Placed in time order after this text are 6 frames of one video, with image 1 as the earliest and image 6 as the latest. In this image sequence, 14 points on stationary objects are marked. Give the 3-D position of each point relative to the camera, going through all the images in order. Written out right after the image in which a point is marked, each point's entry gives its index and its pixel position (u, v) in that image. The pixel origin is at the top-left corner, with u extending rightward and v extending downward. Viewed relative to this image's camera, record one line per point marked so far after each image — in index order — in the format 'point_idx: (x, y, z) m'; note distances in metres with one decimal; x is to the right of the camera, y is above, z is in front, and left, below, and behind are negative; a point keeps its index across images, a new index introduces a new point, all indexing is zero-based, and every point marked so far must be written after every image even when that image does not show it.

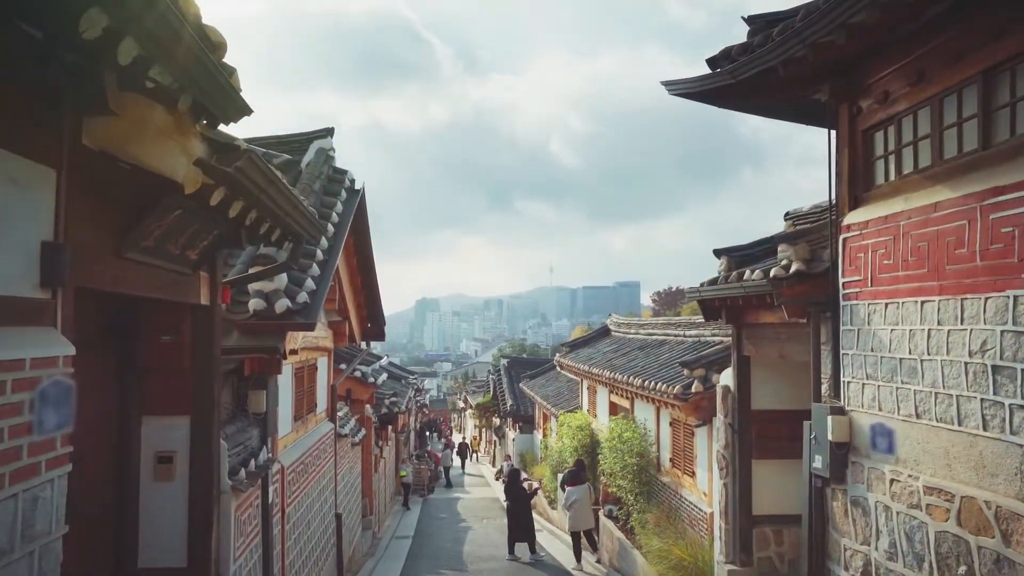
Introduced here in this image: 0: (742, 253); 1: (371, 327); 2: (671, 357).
0: (+2.4, +0.4, +6.6) m
1: (-2.2, -0.6, +10.2) m
2: (+2.6, -1.1, +10.5) m
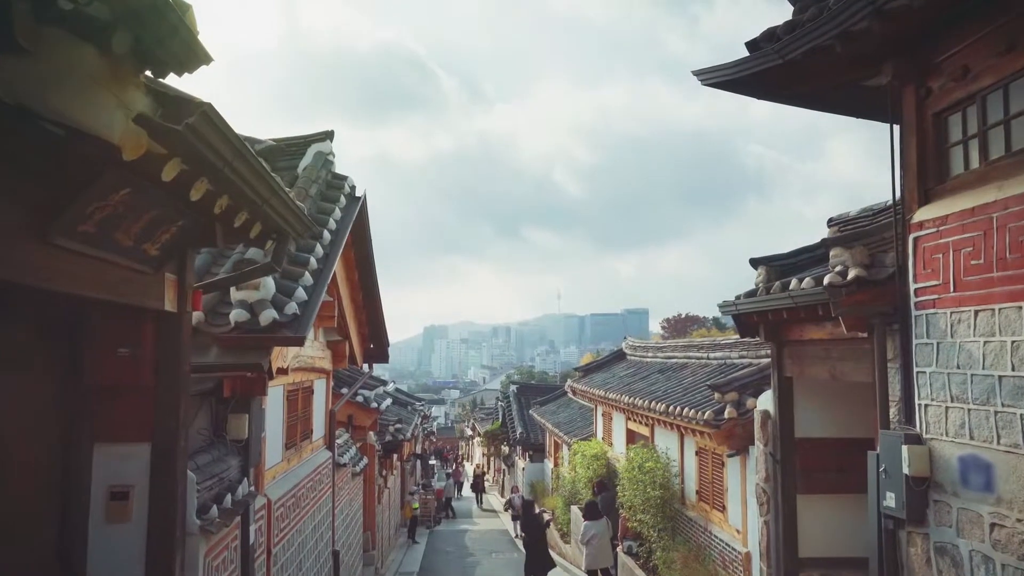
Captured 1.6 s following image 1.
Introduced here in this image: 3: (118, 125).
0: (+2.5, +0.2, +5.9) m
1: (-2.1, -0.9, +9.6) m
2: (+2.8, -1.4, +9.7) m
3: (-1.4, +0.6, +2.3) m
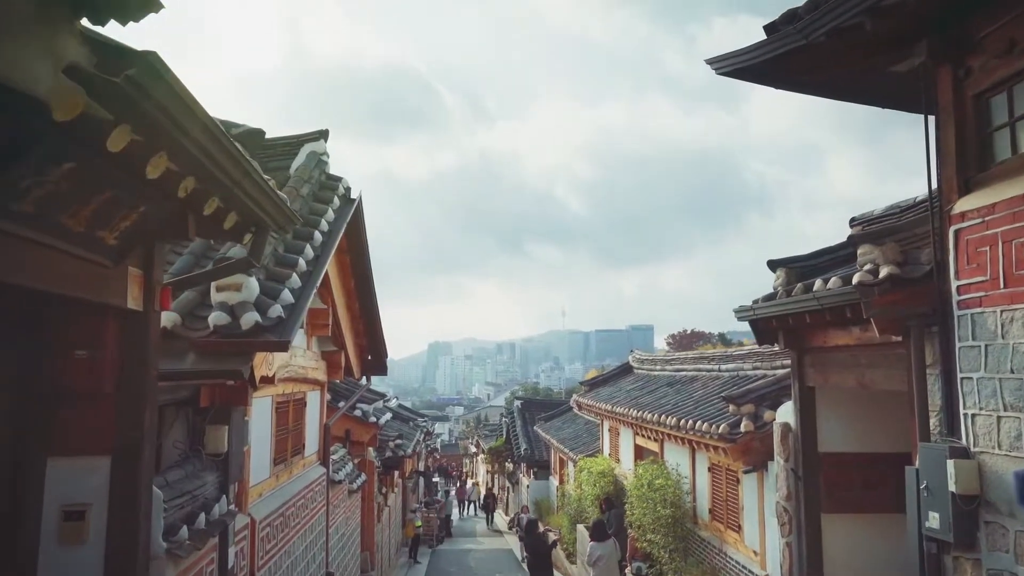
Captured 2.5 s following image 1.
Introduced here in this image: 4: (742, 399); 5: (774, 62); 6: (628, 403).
0: (+2.5, +0.2, +5.6) m
1: (-2.0, -1.0, +9.2) m
2: (+2.8, -1.5, +9.3) m
3: (-1.4, +0.6, +1.9) m
4: (+2.5, -1.2, +6.9) m
5: (+1.9, +1.7, +4.7) m
6: (+2.2, -2.2, +12.4) m
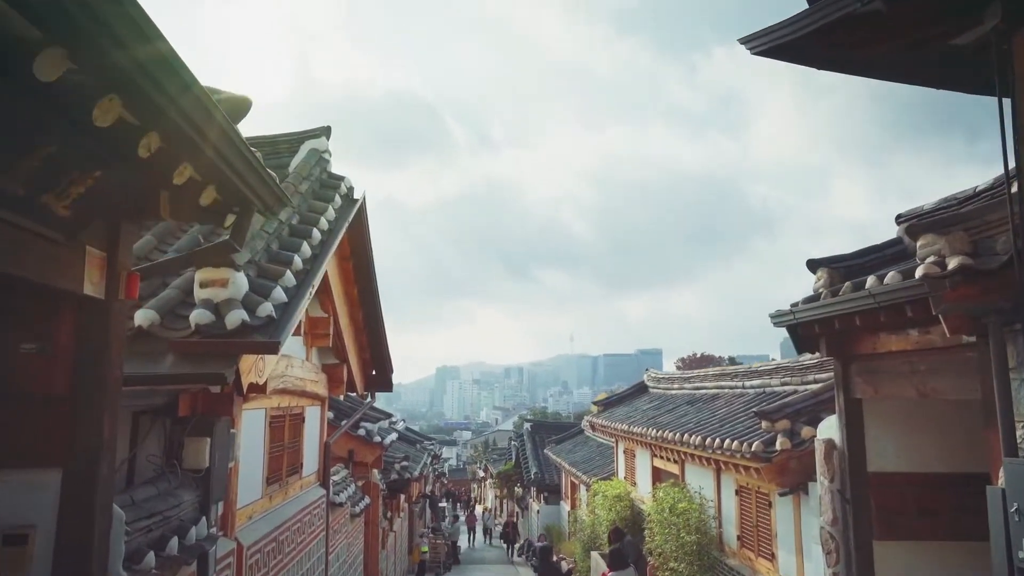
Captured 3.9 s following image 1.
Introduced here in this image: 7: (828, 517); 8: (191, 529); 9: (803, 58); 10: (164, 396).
0: (+2.7, +0.2, +5.1) m
1: (-1.8, -1.2, +8.7) m
2: (+3.0, -1.7, +8.7) m
3: (-1.3, +0.7, +1.5) m
4: (+2.6, -1.2, +6.3) m
5: (+2.0, +1.7, +4.3) m
6: (+2.4, -2.5, +11.8) m
7: (+2.6, -1.9, +5.2) m
8: (-1.8, -1.4, +3.6) m
9: (+2.1, +1.6, +4.5) m
10: (-2.1, -0.6, +3.8) m
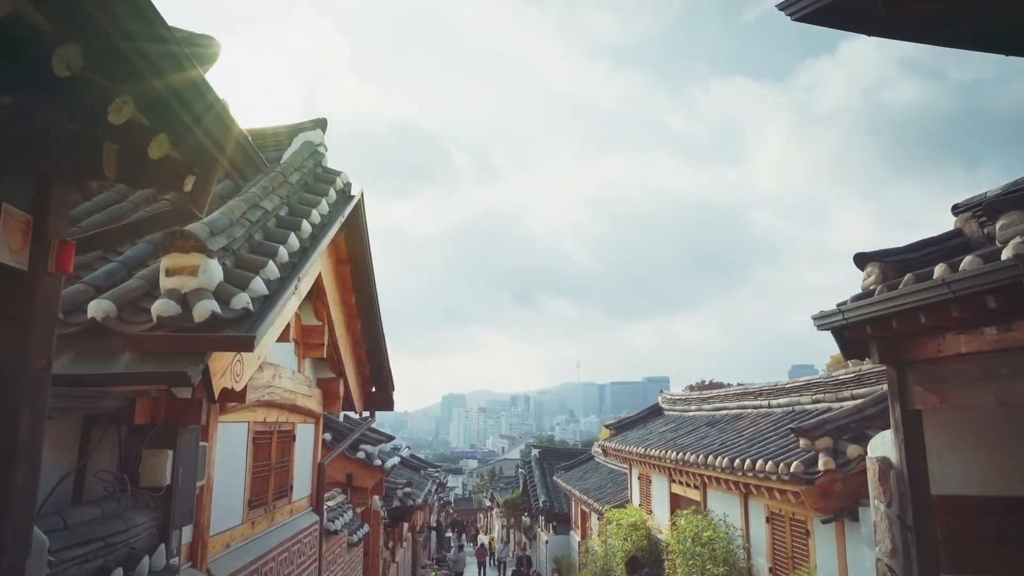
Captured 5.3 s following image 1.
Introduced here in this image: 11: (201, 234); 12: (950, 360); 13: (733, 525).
0: (+2.7, +0.2, +4.5) m
1: (-1.7, -1.3, +8.1) m
2: (+3.1, -1.8, +8.1) m
3: (-1.3, +0.9, +1.0) m
4: (+2.7, -1.3, +5.7) m
5: (+2.1, +1.7, +3.8) m
6: (+2.6, -2.7, +11.1) m
7: (+2.7, -1.9, +4.6) m
8: (-1.7, -1.3, +3.0) m
9: (+2.1, +1.7, +4.0) m
10: (-2.0, -0.6, +3.3) m
11: (-1.8, +0.3, +3.6) m
12: (+2.8, -0.5, +4.1) m
13: (+2.8, -3.1, +8.3) m
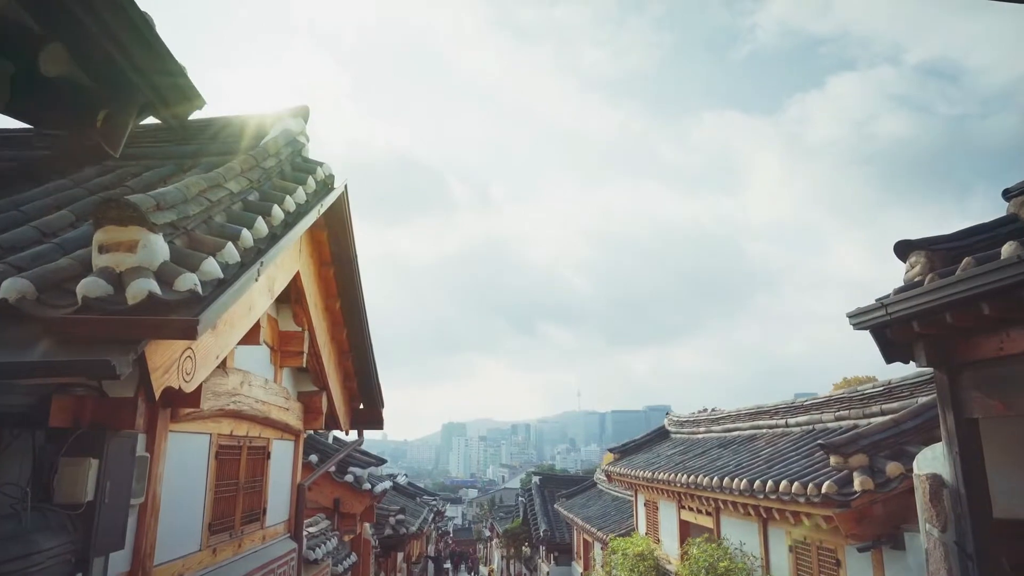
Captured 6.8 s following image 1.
0: (+2.7, +0.3, +4.0) m
1: (-1.7, -1.4, +7.5) m
2: (+3.1, -1.9, +7.5) m
3: (-1.3, +1.1, +0.5) m
4: (+2.7, -1.3, +5.1) m
5: (+2.1, +1.8, +3.3) m
6: (+2.6, -2.9, +10.4) m
7: (+2.6, -1.8, +3.9) m
8: (-1.7, -1.1, +2.4) m
9: (+2.1, +1.8, +3.6) m
10: (-2.0, -0.5, +2.7) m
11: (-1.8, +0.4, +3.1) m
12: (+2.8, -0.4, +3.6) m
13: (+2.8, -3.2, +7.6) m
